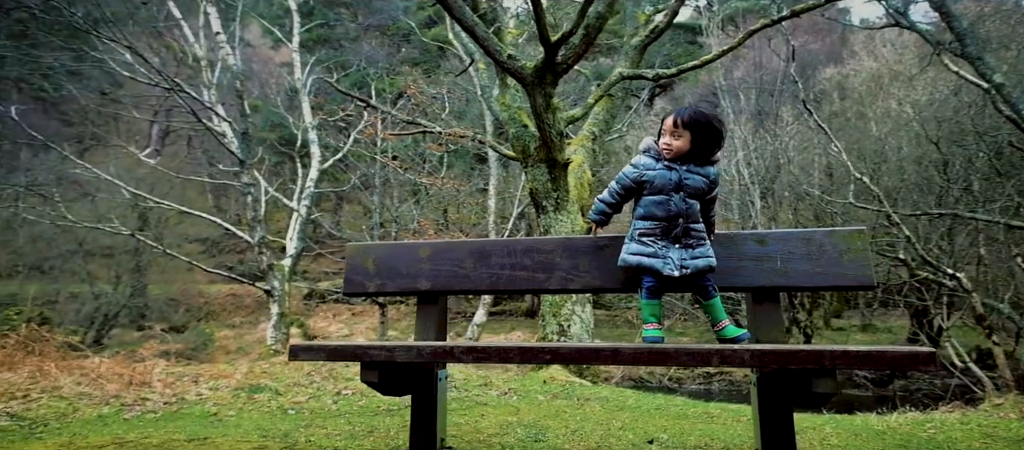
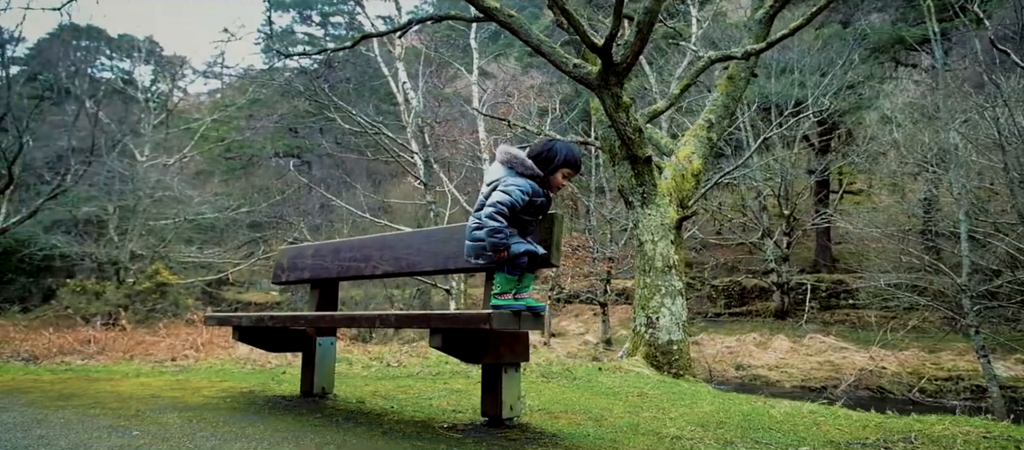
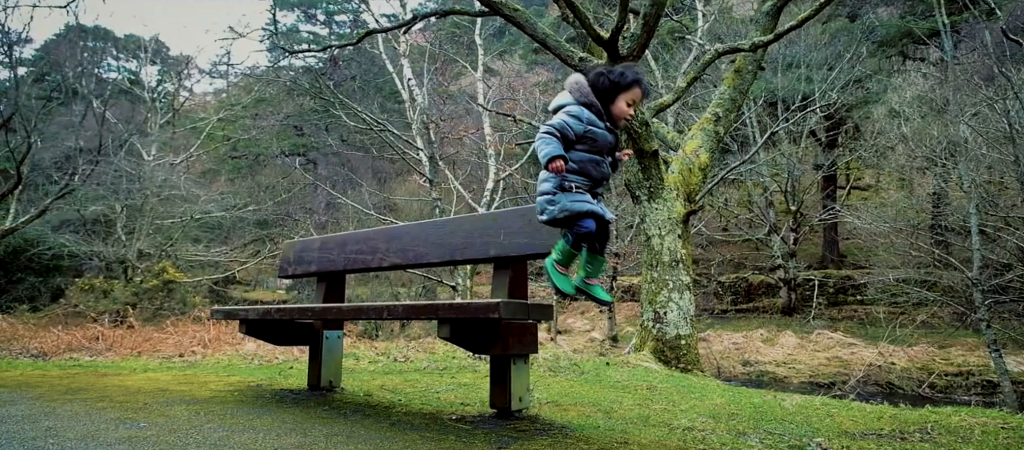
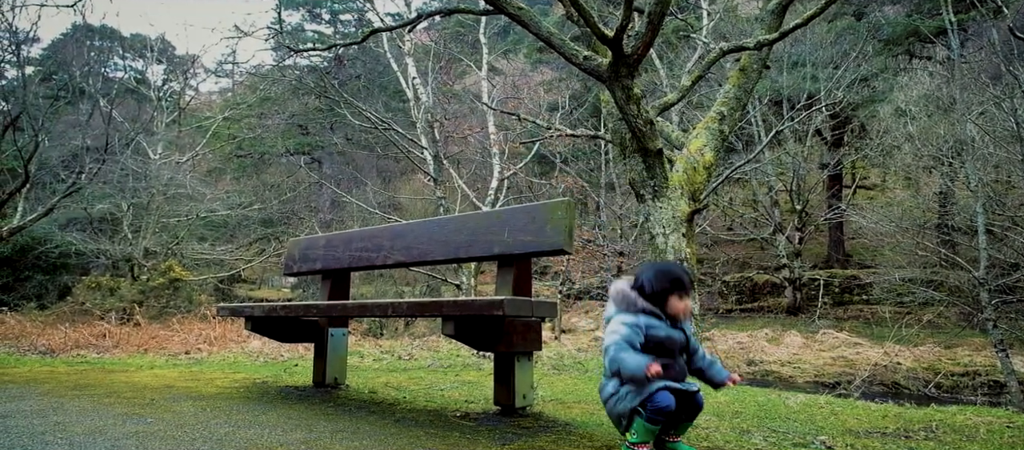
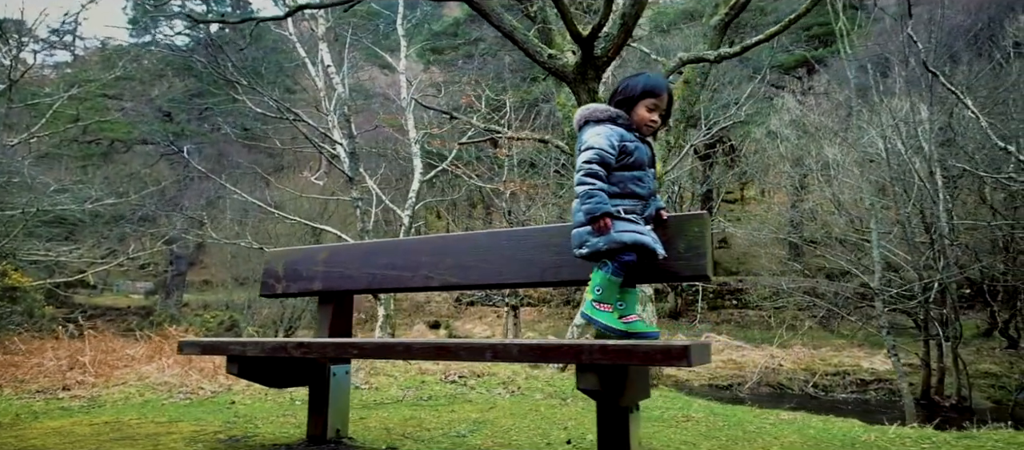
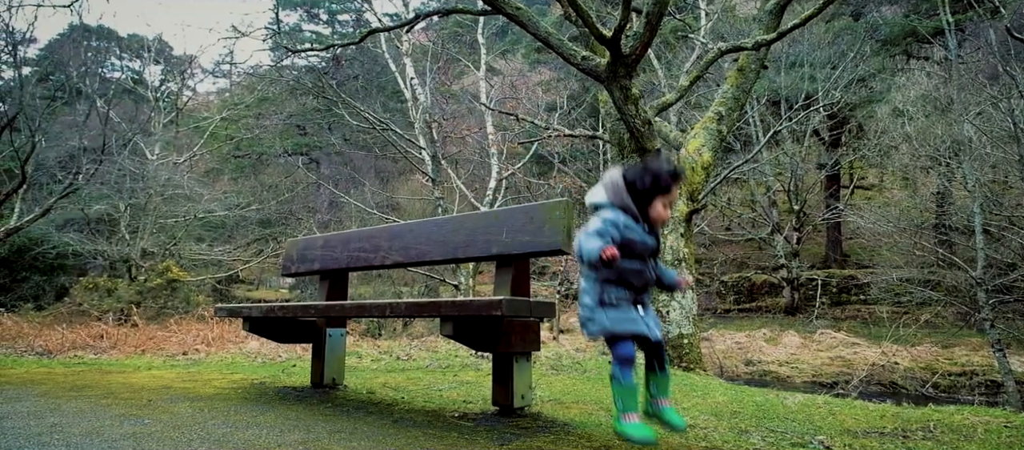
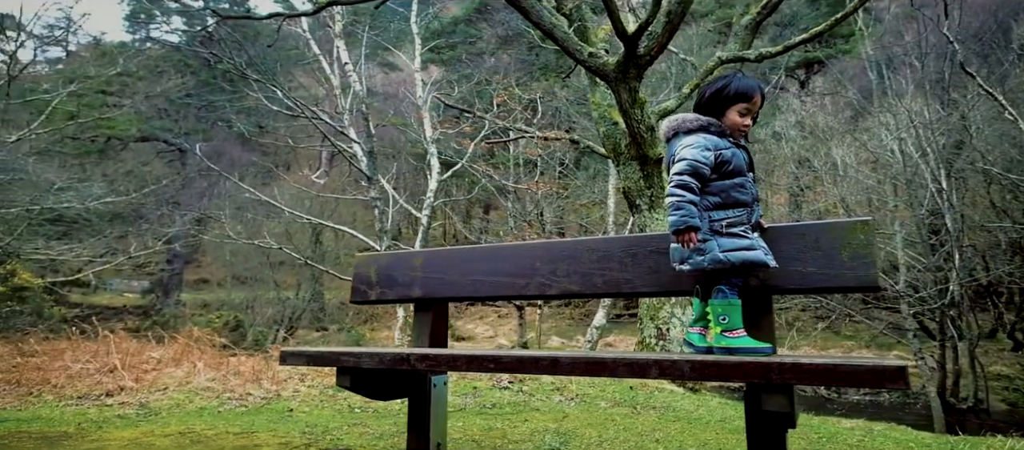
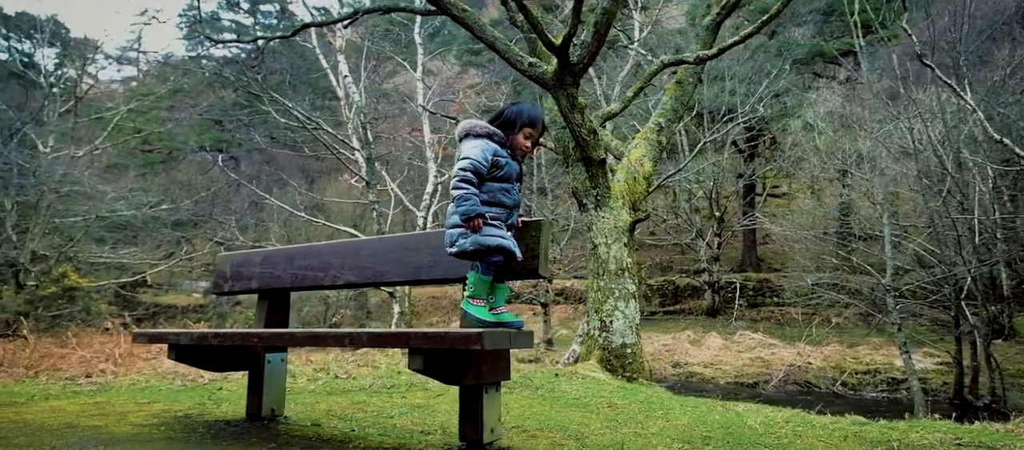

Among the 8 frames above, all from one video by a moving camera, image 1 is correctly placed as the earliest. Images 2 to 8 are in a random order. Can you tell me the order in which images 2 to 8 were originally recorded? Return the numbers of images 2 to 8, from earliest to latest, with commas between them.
7, 5, 8, 2, 3, 6, 4
